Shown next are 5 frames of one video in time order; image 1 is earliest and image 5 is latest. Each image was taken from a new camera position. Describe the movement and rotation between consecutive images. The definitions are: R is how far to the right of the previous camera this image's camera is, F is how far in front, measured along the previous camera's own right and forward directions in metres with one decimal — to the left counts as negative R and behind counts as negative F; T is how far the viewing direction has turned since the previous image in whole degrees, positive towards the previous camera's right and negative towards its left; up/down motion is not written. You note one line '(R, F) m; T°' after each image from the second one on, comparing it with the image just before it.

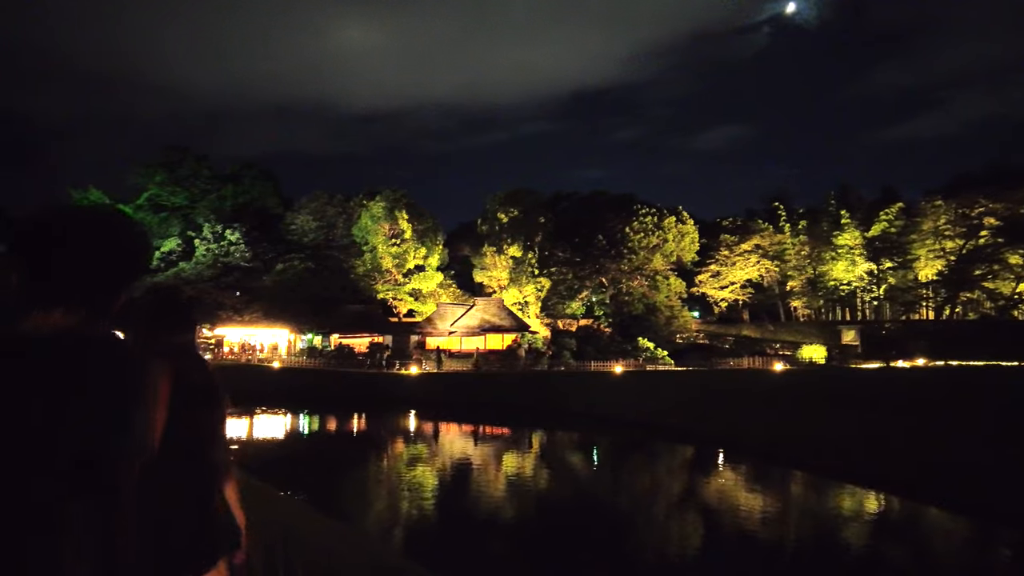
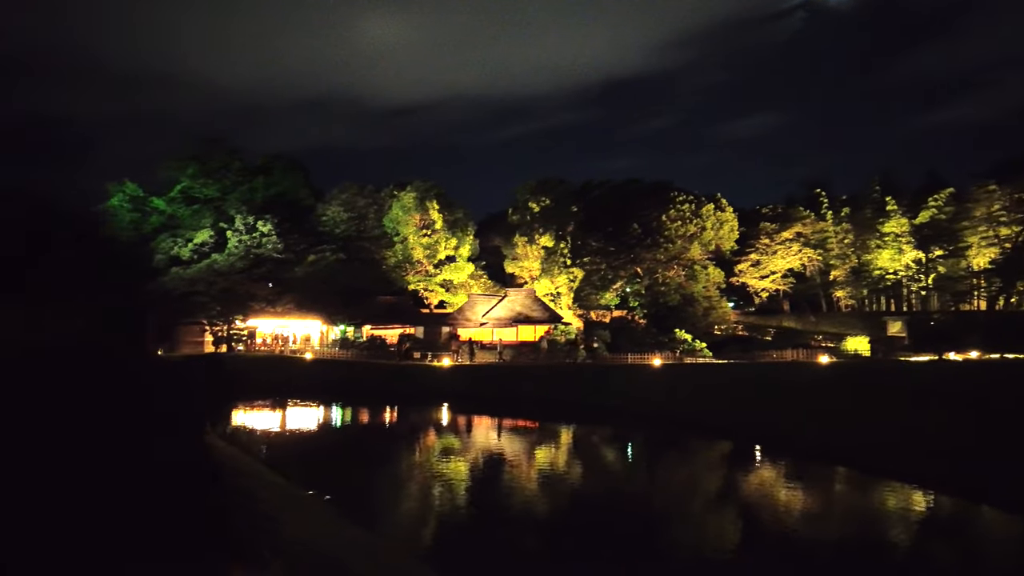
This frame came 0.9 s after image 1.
(-0.1, +0.4) m; -3°
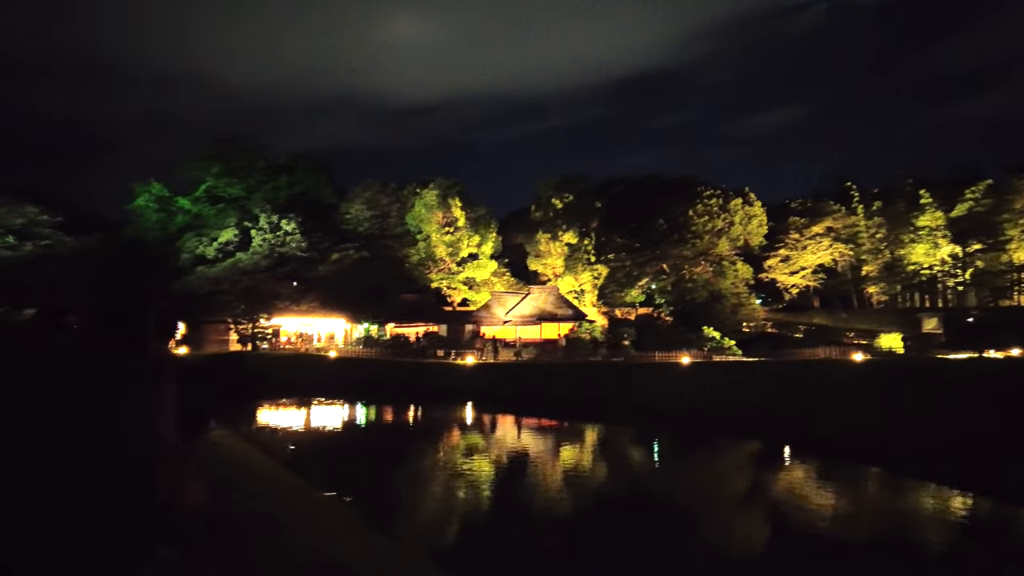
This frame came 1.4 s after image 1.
(-0.1, +0.2) m; -2°
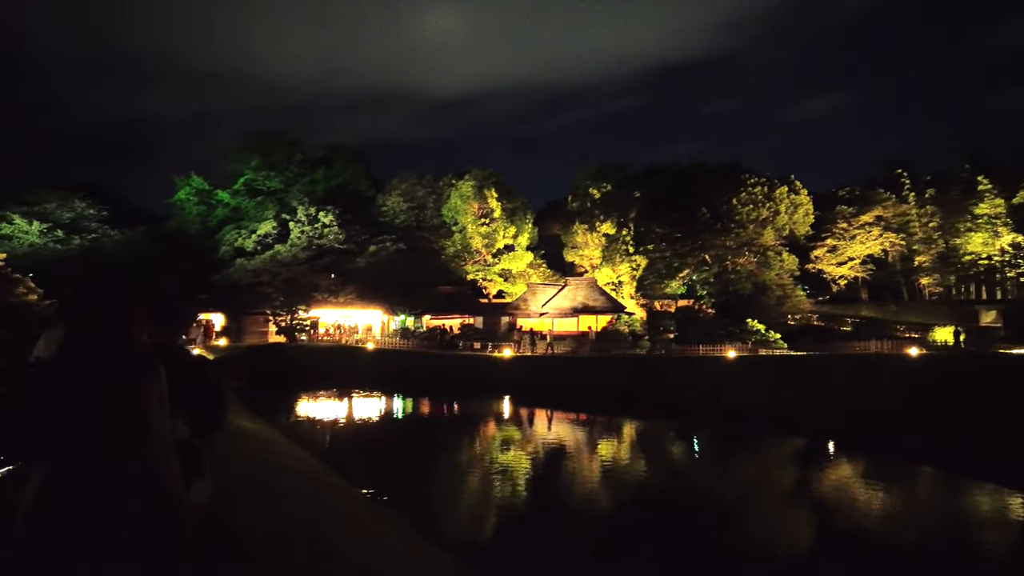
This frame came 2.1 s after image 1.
(-0.1, +0.3) m; -3°
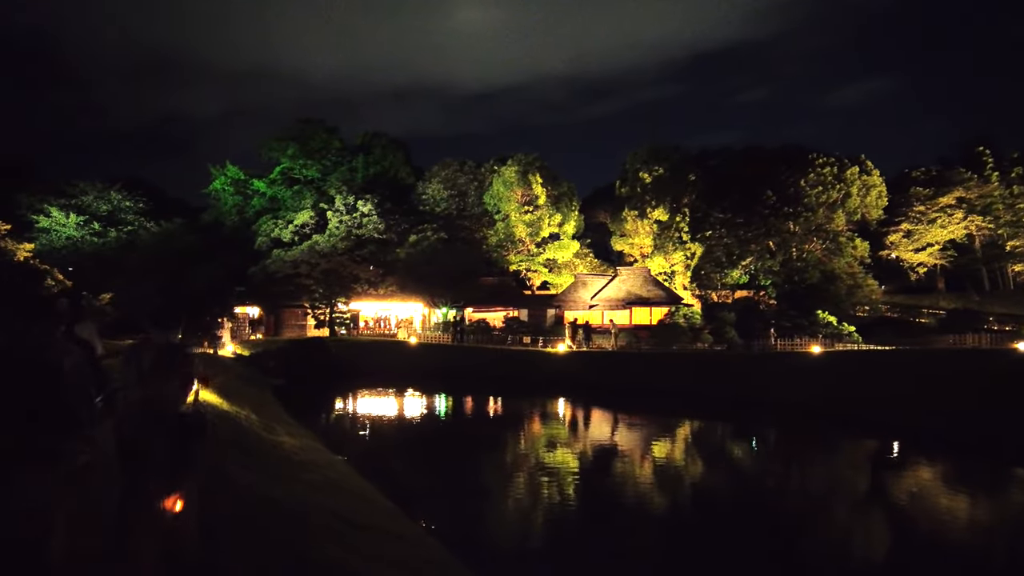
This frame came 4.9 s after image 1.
(-0.3, +1.3) m; -3°
